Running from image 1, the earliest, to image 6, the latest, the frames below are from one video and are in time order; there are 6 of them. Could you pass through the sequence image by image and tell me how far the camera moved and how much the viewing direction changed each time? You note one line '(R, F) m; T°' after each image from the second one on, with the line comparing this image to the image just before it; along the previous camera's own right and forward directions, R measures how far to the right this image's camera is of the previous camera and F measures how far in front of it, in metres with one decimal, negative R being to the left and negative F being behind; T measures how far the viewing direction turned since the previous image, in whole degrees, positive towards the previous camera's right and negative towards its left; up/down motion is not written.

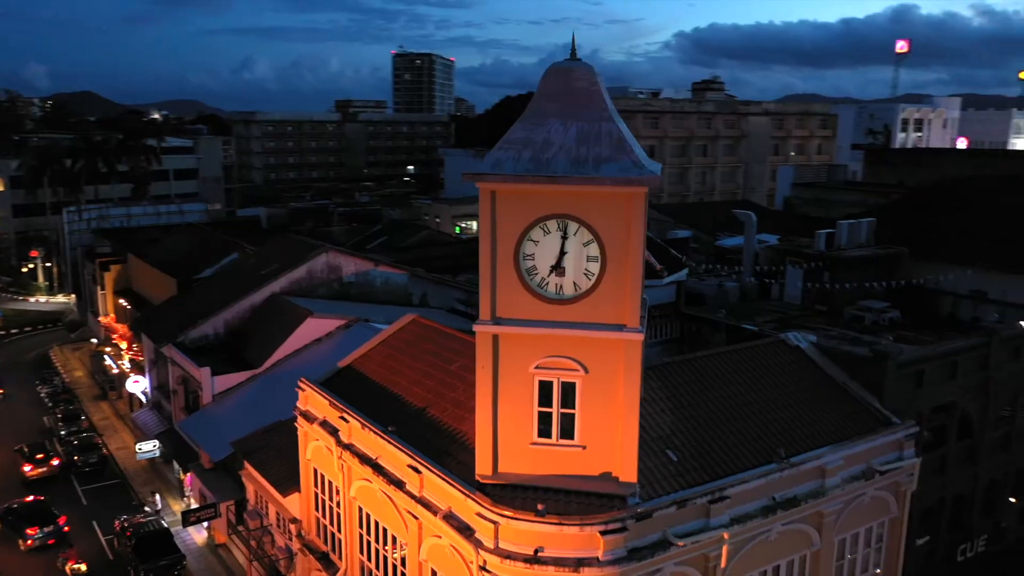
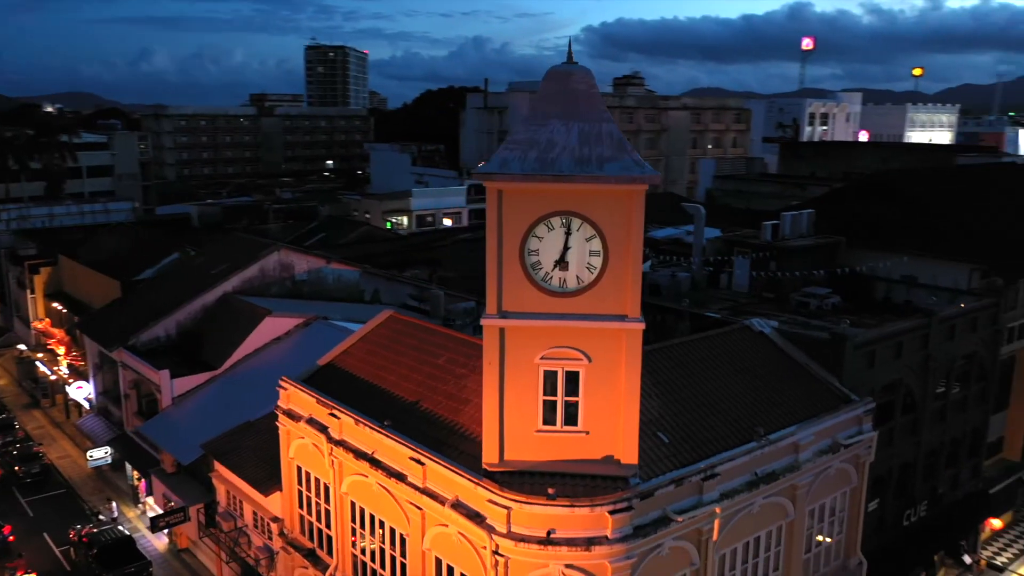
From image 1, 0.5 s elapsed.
(-1.8, -0.5) m; +6°
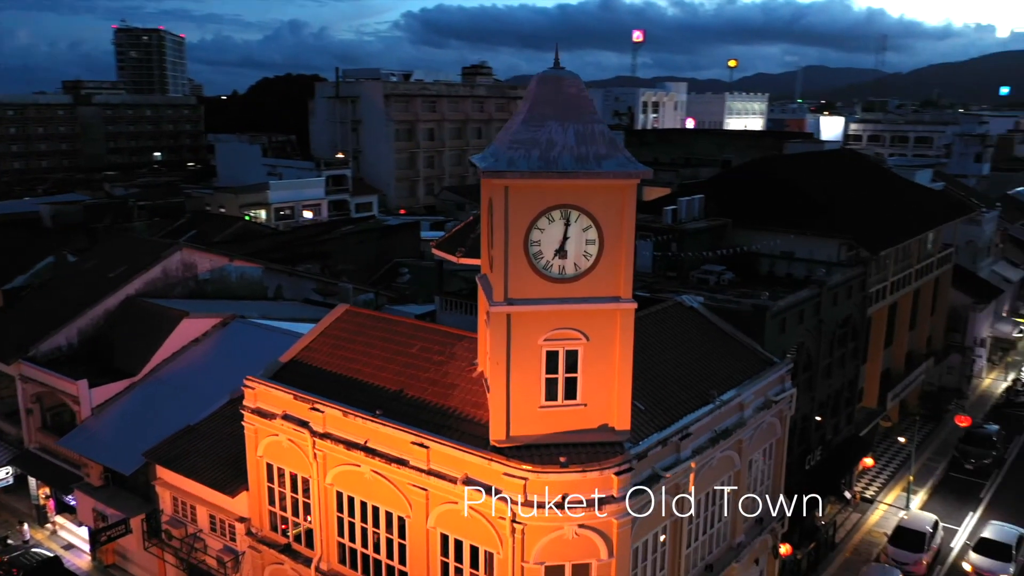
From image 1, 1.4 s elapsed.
(-3.6, -0.9) m; +12°
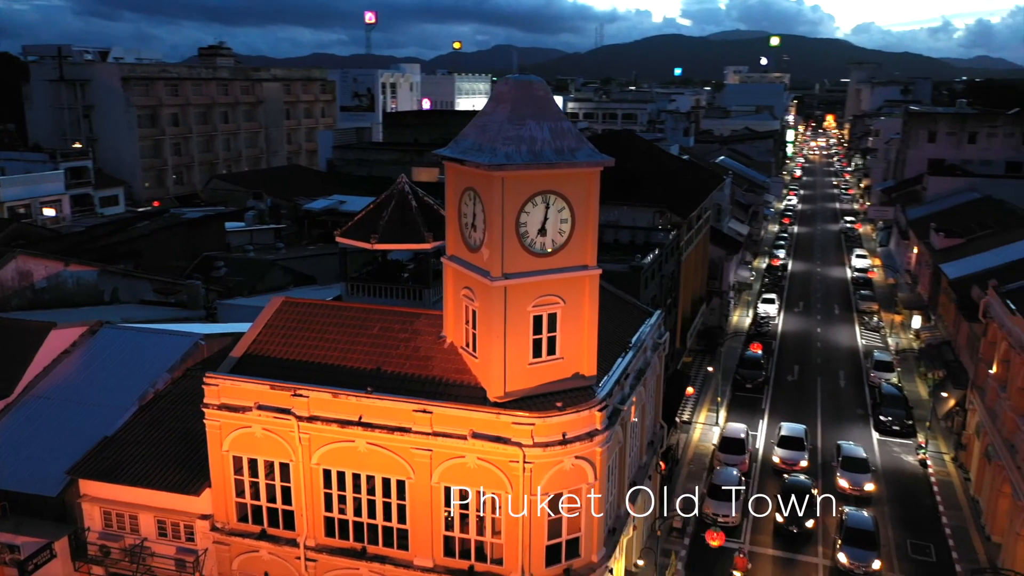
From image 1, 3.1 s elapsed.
(-6.7, -1.7) m; +20°
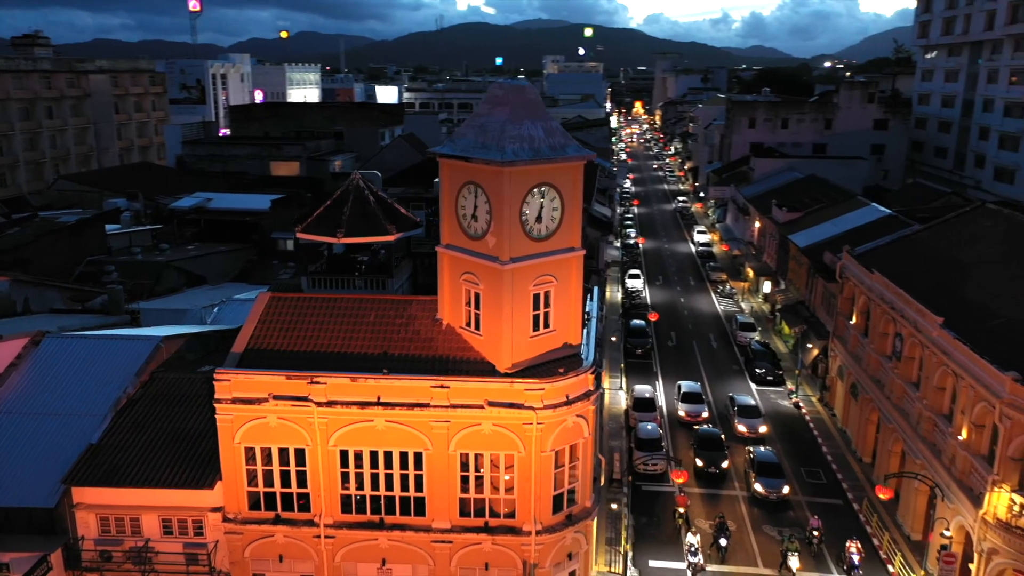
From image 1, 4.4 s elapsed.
(-5.1, -2.0) m; +12°
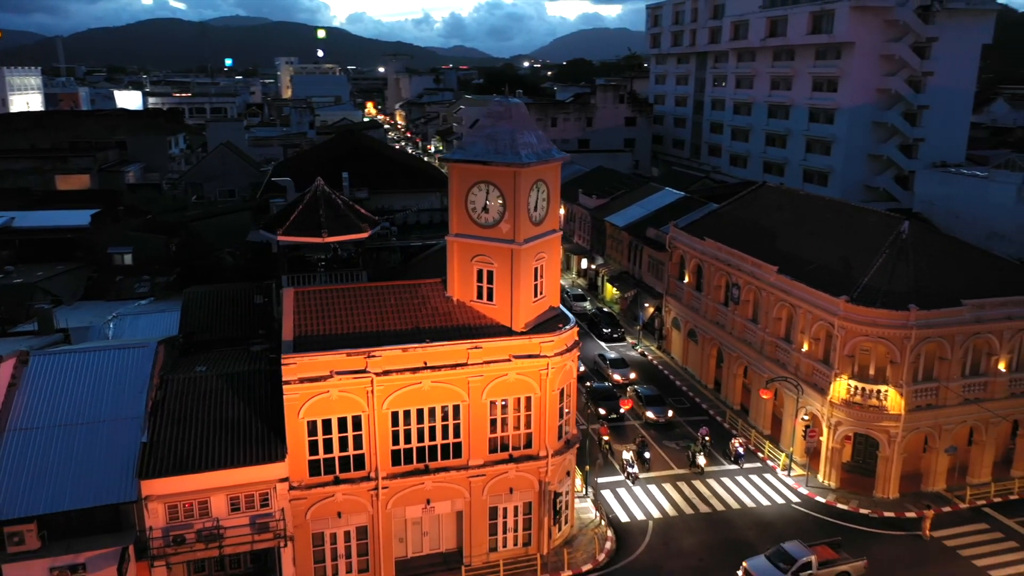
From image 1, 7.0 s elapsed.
(-9.8, -4.3) m; +19°
